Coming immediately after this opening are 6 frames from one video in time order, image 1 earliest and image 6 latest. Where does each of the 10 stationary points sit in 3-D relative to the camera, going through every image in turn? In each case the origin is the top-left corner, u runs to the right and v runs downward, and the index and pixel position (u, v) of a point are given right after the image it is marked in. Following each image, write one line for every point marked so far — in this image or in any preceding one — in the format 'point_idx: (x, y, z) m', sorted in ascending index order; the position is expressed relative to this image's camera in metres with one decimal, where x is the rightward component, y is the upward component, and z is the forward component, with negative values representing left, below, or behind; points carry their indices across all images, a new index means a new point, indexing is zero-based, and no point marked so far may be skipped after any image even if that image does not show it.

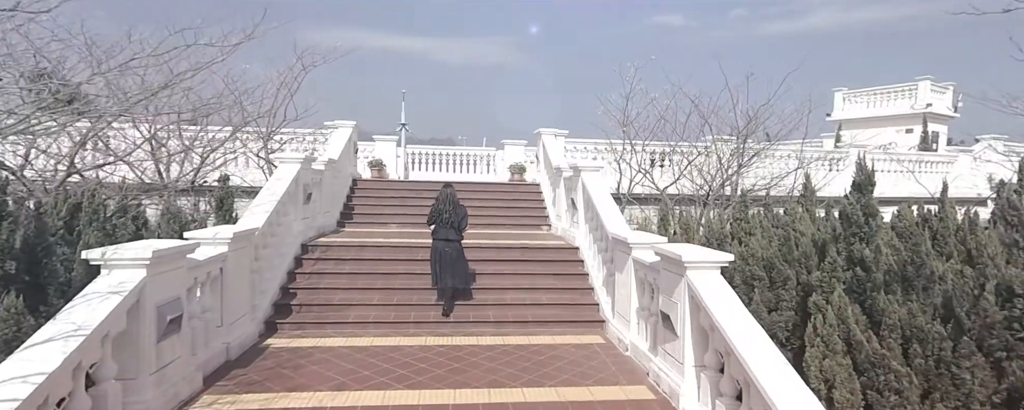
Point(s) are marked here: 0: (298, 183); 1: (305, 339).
0: (-2.9, +0.3, +8.0) m
1: (-2.2, -1.4, +6.1) m
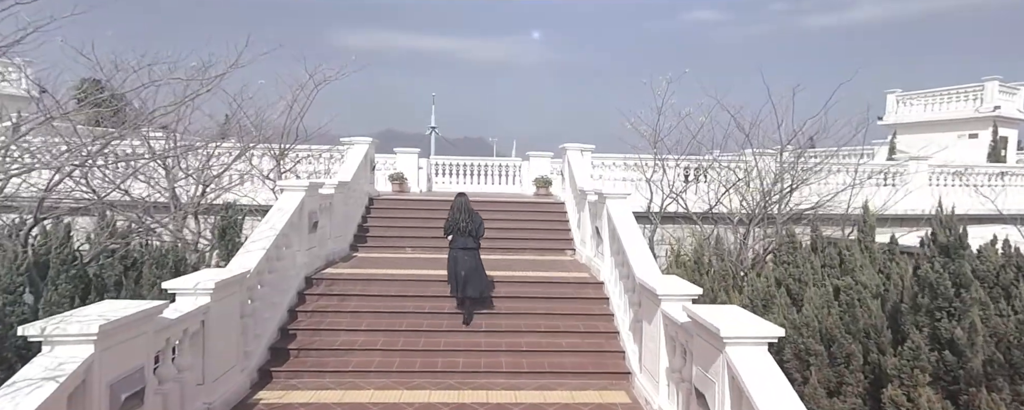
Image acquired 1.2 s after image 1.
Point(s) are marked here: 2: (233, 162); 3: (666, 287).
0: (-2.6, -0.1, +7.5) m
1: (-2.0, -1.8, +5.6) m
2: (-4.7, +0.7, +9.9) m
3: (+1.3, -0.7, +5.0) m
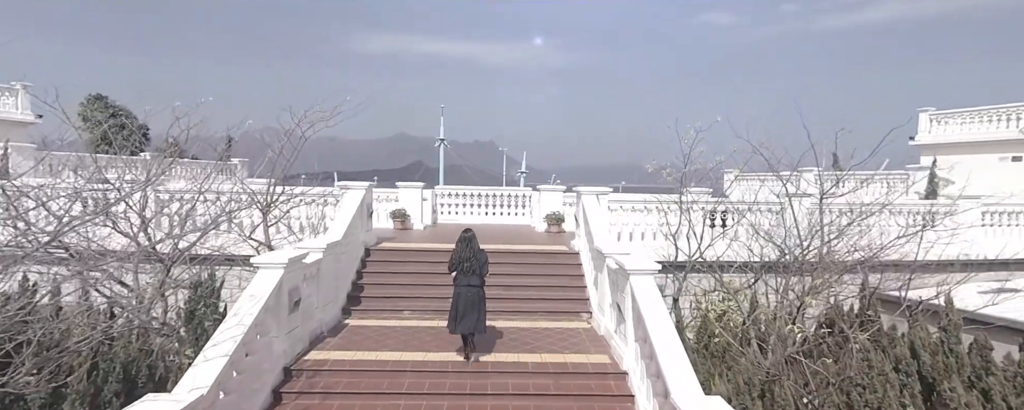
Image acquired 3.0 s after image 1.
0: (-2.5, -1.0, +6.5) m
1: (-2.0, -2.6, +4.6) m
2: (-4.6, -0.2, +9.0) m
3: (+1.4, -1.5, +4.0) m
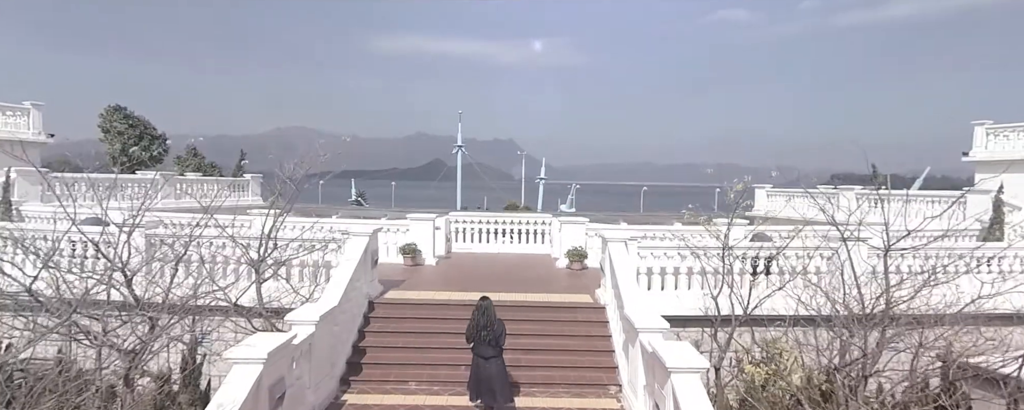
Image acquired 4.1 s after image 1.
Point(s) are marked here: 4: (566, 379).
0: (-2.4, -1.7, +5.6) m
1: (-1.9, -3.4, +3.7) m
2: (-4.3, -0.9, +8.2) m
3: (+1.4, -2.3, +2.9) m
4: (+0.7, -2.3, +8.0) m
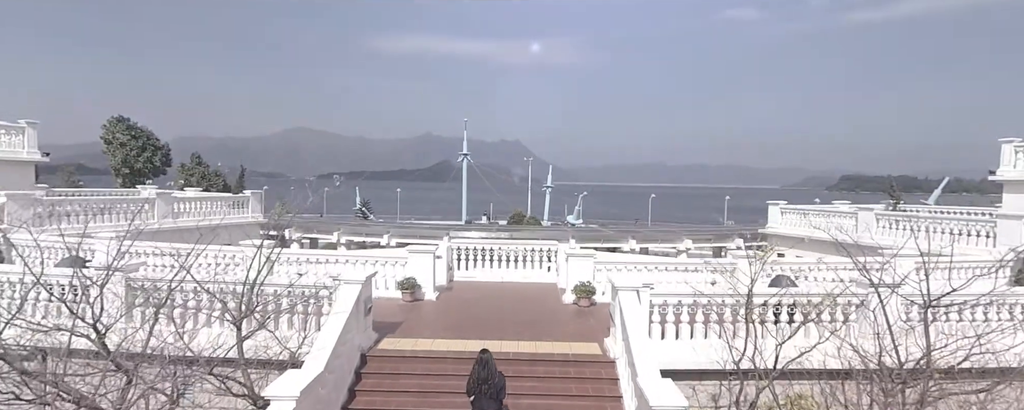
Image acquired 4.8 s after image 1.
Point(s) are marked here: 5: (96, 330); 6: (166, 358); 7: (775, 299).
0: (-2.4, -2.4, +5.0) m
1: (-1.9, -4.1, +3.1) m
2: (-4.3, -1.6, +7.6) m
3: (+1.4, -3.0, +2.3) m
4: (+0.8, -3.0, +7.3) m
5: (-6.4, -1.9, +9.0) m
6: (-4.8, -2.1, +8.1) m
7: (+4.0, -1.4, +9.0) m
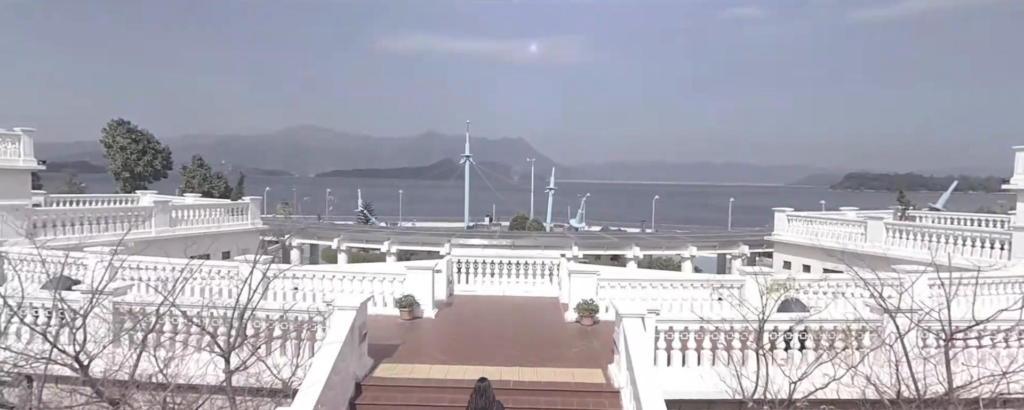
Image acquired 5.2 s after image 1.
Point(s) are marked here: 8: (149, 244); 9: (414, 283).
0: (-2.4, -2.8, +4.7) m
1: (-1.9, -4.4, +2.8) m
2: (-4.3, -2.0, +7.3) m
3: (+1.4, -3.3, +1.9) m
4: (+0.8, -3.4, +7.0) m
5: (-6.4, -2.2, +8.7) m
6: (-4.8, -2.5, +7.9) m
7: (+4.0, -1.7, +8.6) m
8: (-12.0, -1.3, +19.4) m
9: (-2.1, -1.6, +12.5) m
